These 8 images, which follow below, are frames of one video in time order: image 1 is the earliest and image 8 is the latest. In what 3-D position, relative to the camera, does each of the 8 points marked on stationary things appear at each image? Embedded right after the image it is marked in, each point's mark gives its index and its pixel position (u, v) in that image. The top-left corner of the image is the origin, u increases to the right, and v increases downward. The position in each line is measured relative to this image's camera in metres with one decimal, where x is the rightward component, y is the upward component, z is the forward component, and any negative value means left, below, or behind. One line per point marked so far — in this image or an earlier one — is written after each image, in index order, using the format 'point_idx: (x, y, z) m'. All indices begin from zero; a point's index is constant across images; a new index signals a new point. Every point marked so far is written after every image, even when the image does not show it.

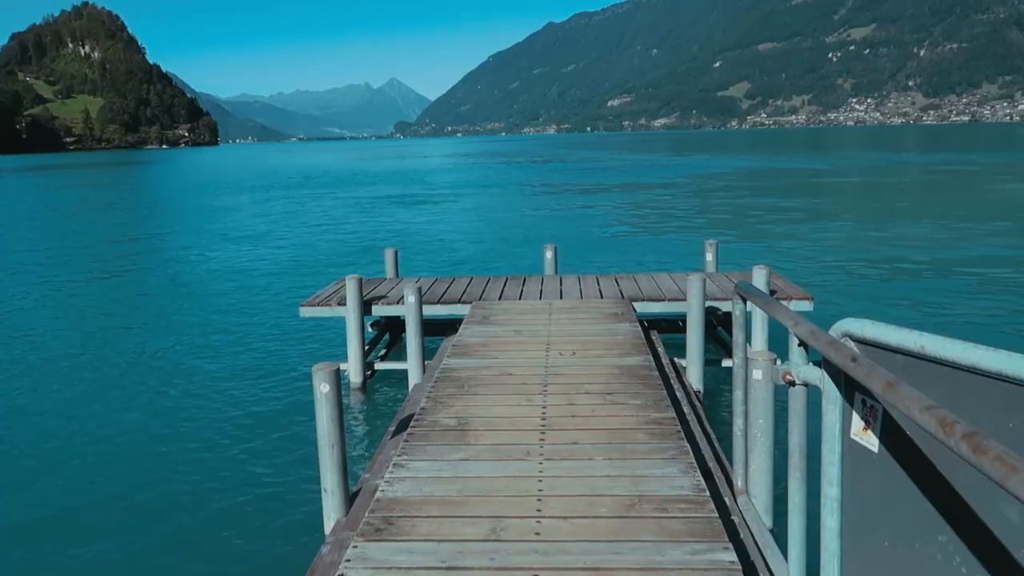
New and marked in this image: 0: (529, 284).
0: (+0.2, 0.0, +11.6) m
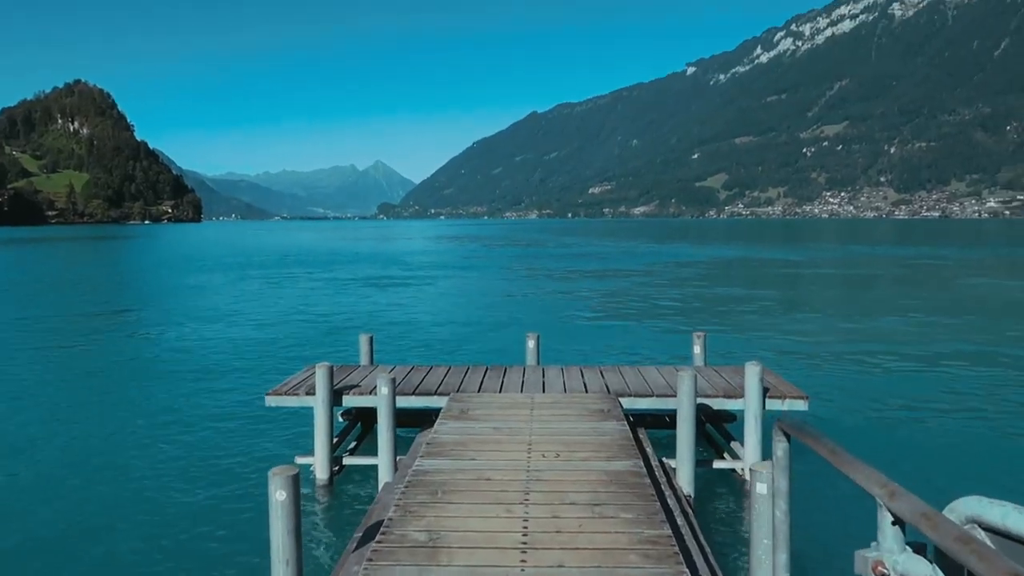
0: (-0.1, -1.2, +11.1) m
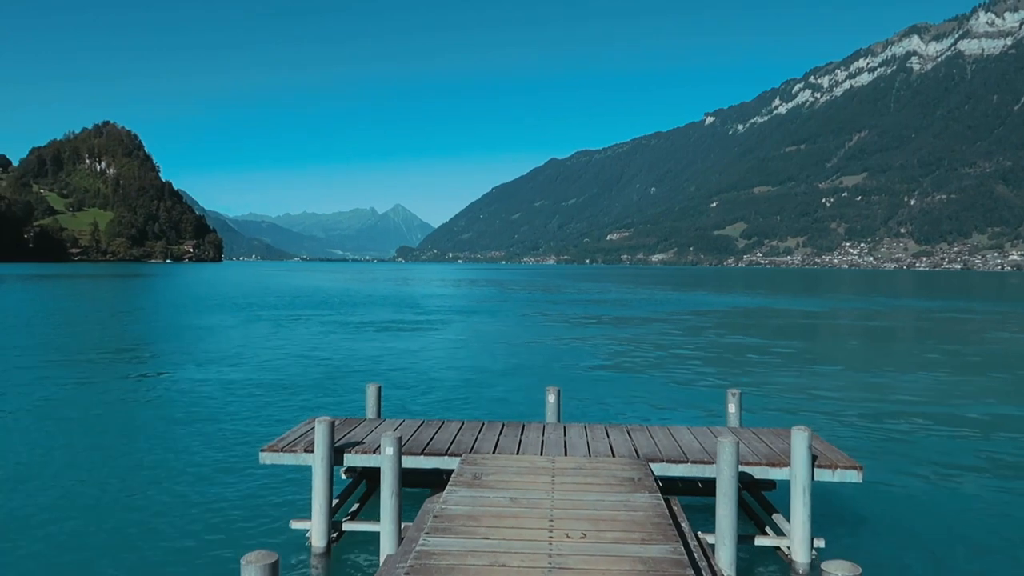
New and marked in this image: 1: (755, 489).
0: (+0.2, -1.9, +10.1) m
1: (+3.2, -2.6, +10.5) m
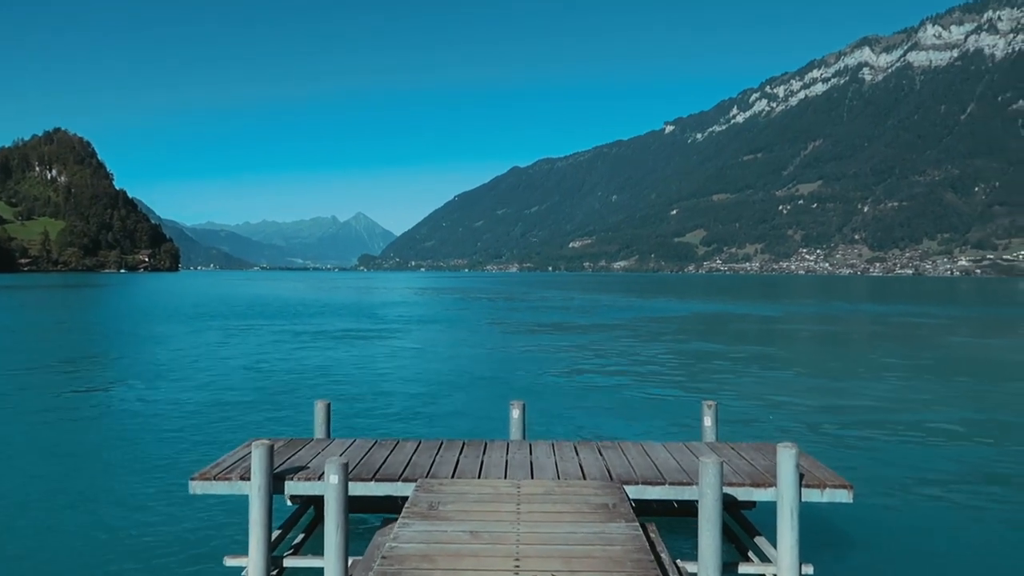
0: (-0.3, -1.9, +9.2) m
1: (+2.7, -2.7, +9.7) m
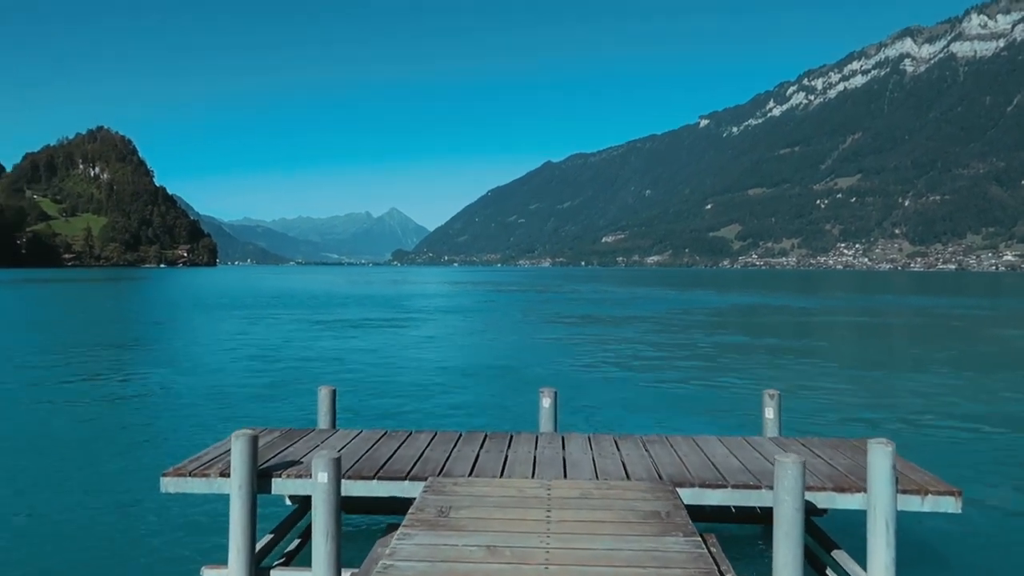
0: (0.0, -1.6, +7.9) m
1: (+3.0, -2.4, +8.2) m
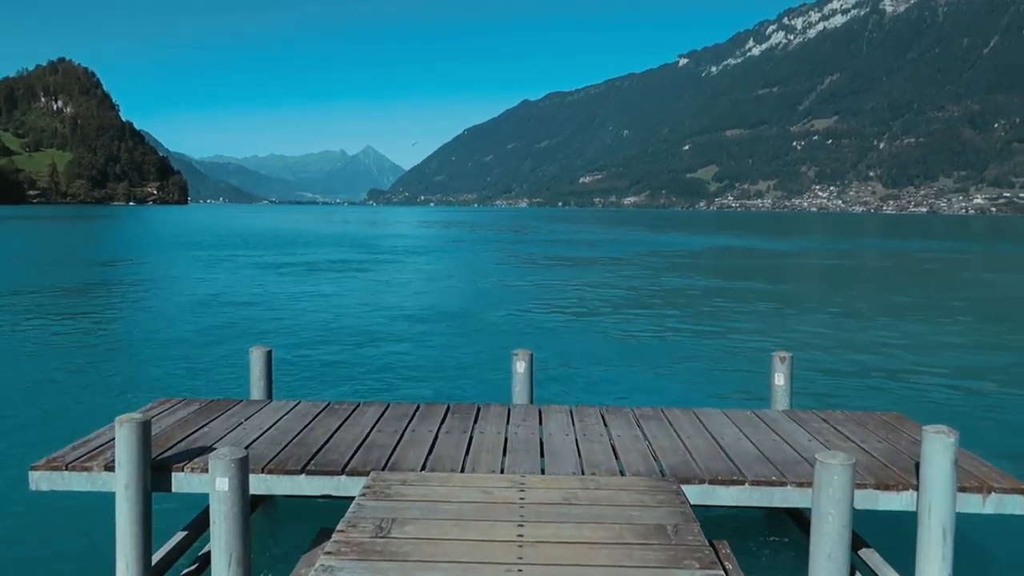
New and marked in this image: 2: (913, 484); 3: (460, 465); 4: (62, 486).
0: (-0.3, -1.1, +6.5) m
1: (+2.7, -1.9, +7.0) m
2: (+2.7, -1.3, +5.4) m
3: (-0.5, -1.2, +5.6) m
4: (-3.1, -1.4, +5.5) m
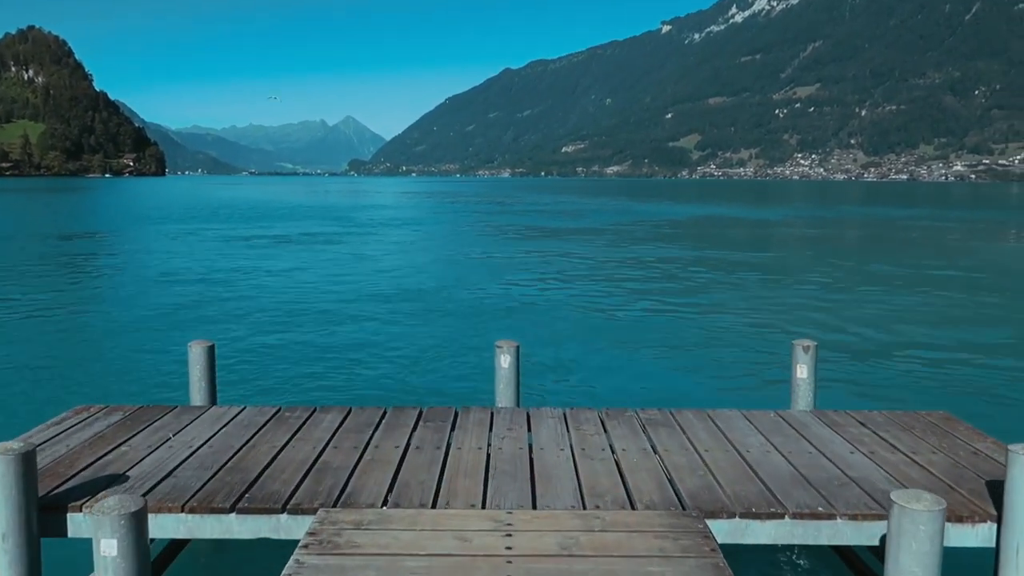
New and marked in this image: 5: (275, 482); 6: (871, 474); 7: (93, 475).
0: (-0.4, -1.0, +5.4) m
1: (+2.6, -1.7, +6.0) m
2: (+2.6, -1.2, +4.4) m
3: (-0.5, -1.2, +4.5) m
4: (-3.2, -1.3, +4.4) m
5: (-1.4, -1.1, +4.6) m
6: (+2.2, -1.2, +5.0) m
7: (-2.5, -1.1, +4.8) m
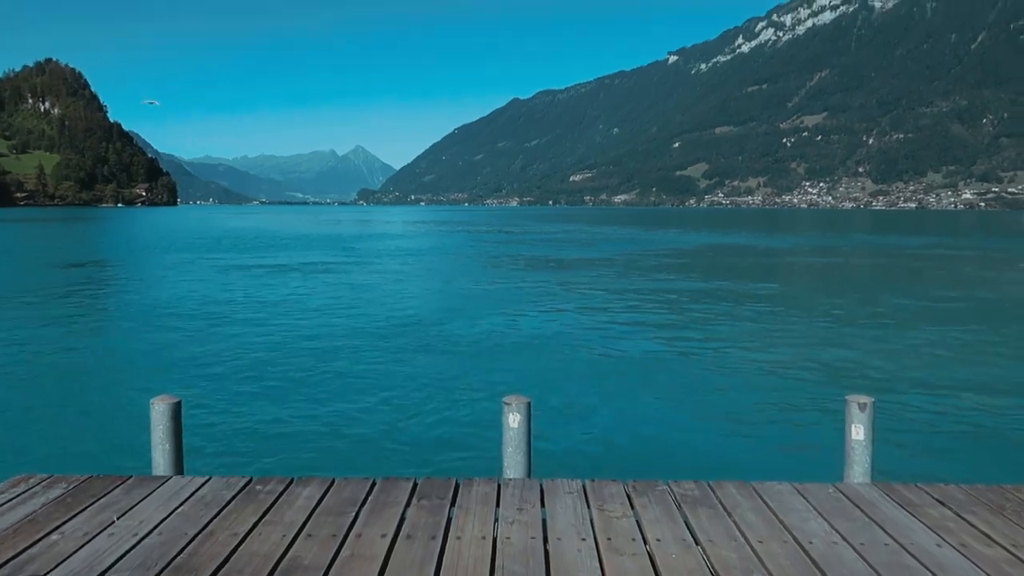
0: (-0.3, -1.4, +4.4) m
1: (+2.7, -2.1, +5.0) m
2: (+2.7, -1.5, +3.4) m
3: (-0.5, -1.5, +3.6) m
4: (-3.1, -1.6, +3.5) m
5: (-1.3, -1.4, +3.7) m
6: (+2.2, -1.4, +4.0) m
7: (-2.5, -1.4, +3.9) m
